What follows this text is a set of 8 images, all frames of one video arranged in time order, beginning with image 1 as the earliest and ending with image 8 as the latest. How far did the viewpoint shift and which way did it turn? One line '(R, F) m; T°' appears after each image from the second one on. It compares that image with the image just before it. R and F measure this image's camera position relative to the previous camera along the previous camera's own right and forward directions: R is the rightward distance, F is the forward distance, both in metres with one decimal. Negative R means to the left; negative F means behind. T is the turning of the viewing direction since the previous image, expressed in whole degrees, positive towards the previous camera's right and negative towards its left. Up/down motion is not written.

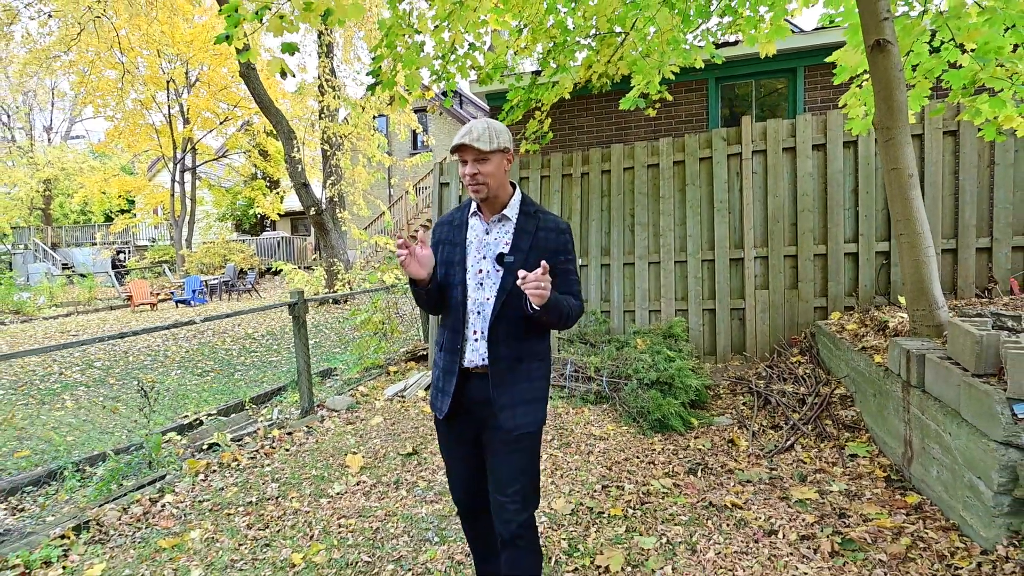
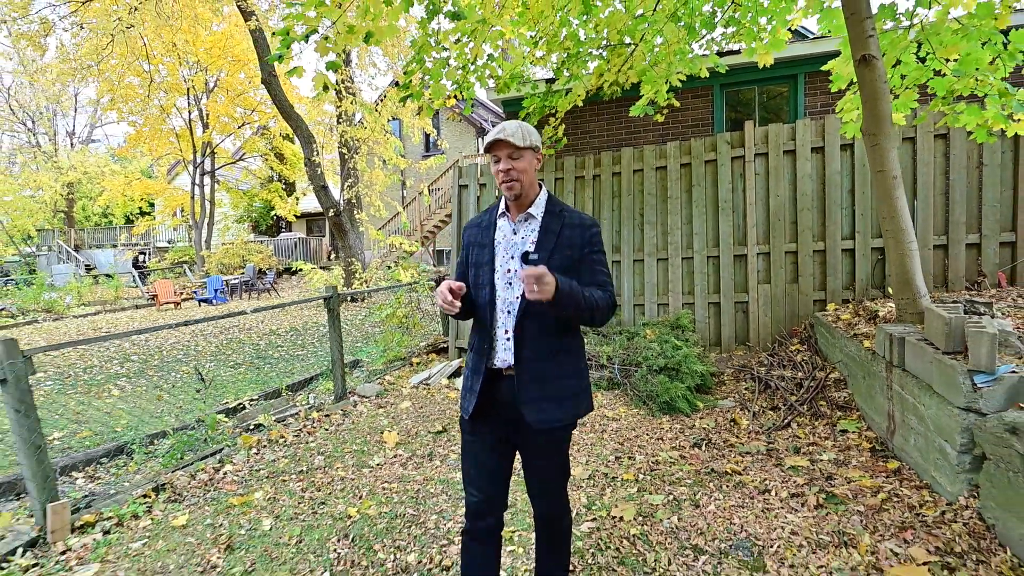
(-0.1, -0.3) m; -1°
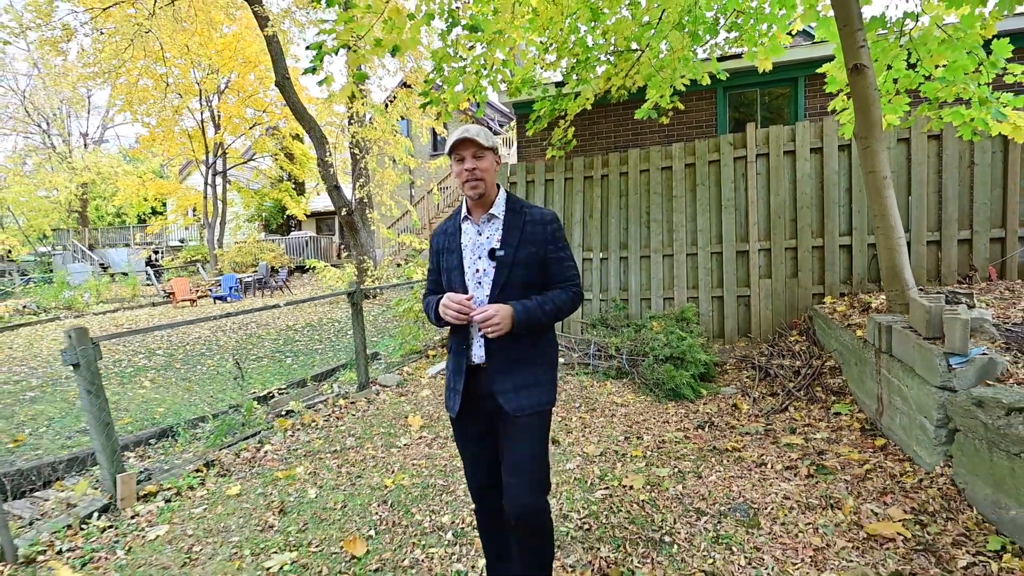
(-0.1, -0.2) m; -1°
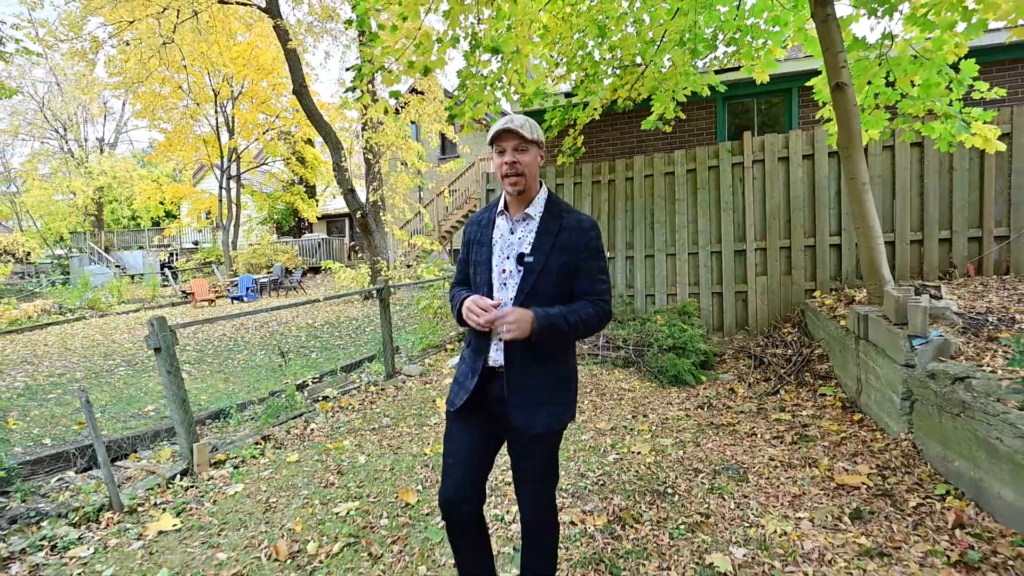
(-0.1, -0.4) m; 0°
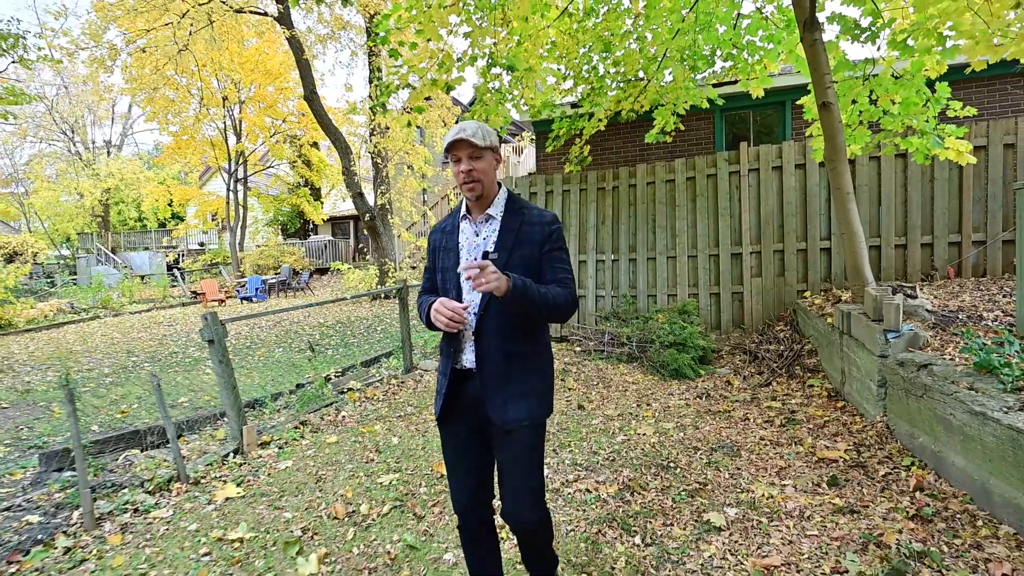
(-0.1, -0.3) m; 0°
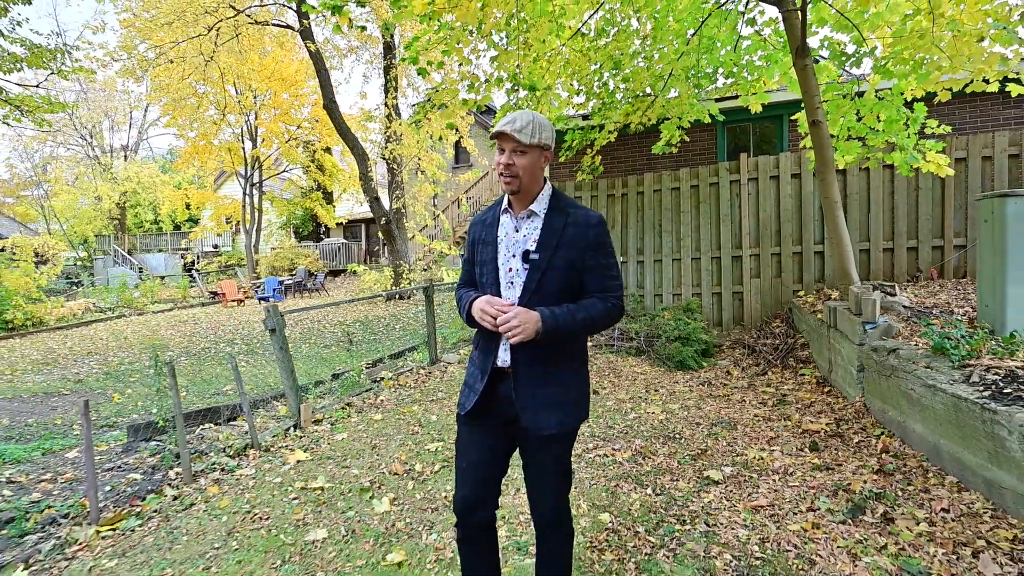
(-0.1, -0.4) m; 0°
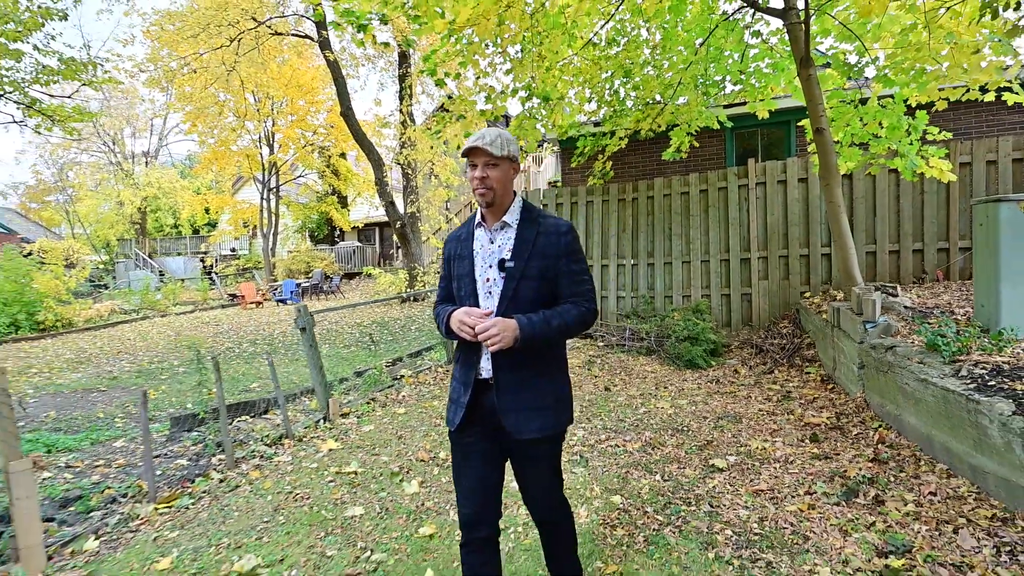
(0.0, -0.2) m; -1°
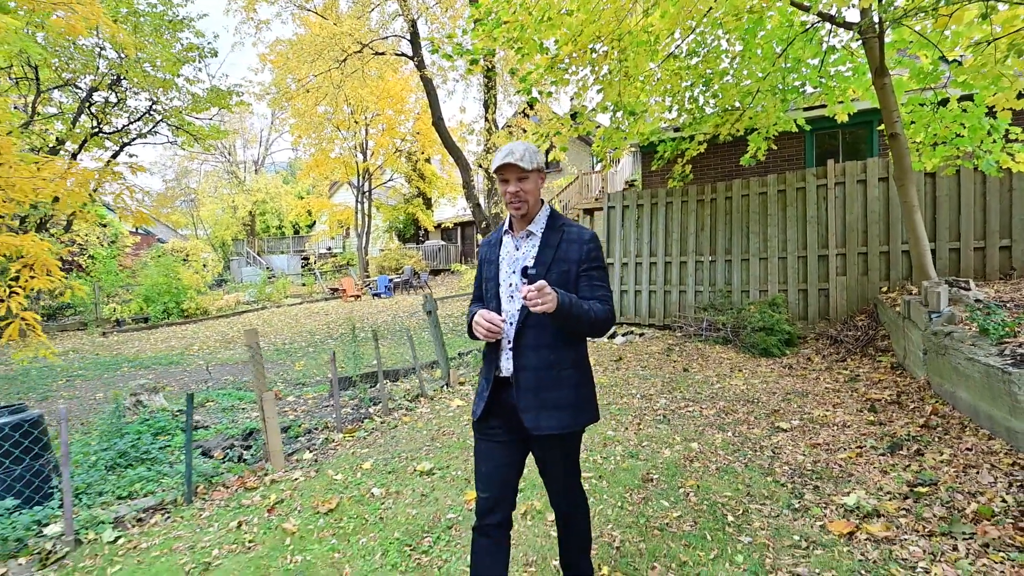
(-0.2, -0.7) m; -8°
